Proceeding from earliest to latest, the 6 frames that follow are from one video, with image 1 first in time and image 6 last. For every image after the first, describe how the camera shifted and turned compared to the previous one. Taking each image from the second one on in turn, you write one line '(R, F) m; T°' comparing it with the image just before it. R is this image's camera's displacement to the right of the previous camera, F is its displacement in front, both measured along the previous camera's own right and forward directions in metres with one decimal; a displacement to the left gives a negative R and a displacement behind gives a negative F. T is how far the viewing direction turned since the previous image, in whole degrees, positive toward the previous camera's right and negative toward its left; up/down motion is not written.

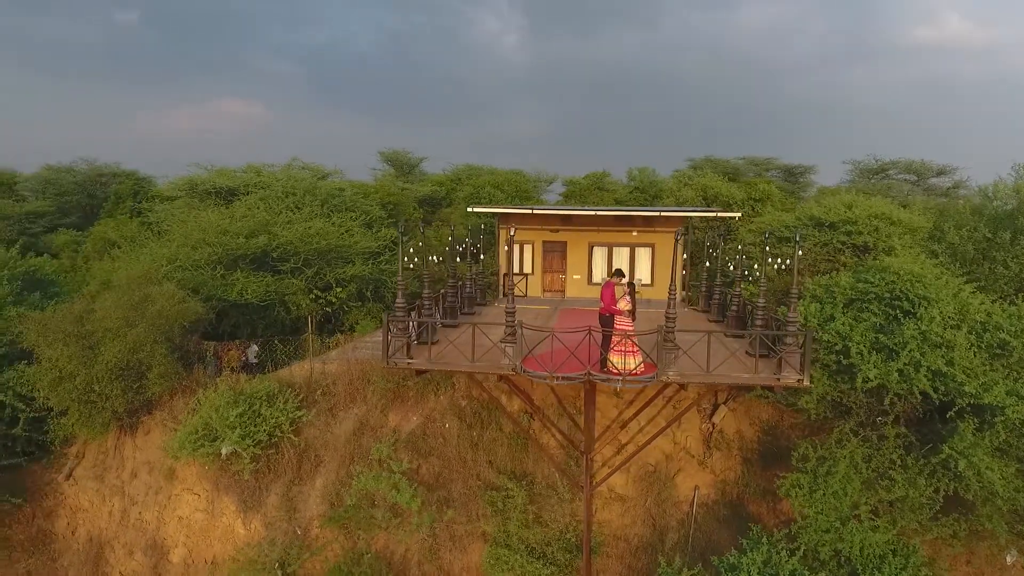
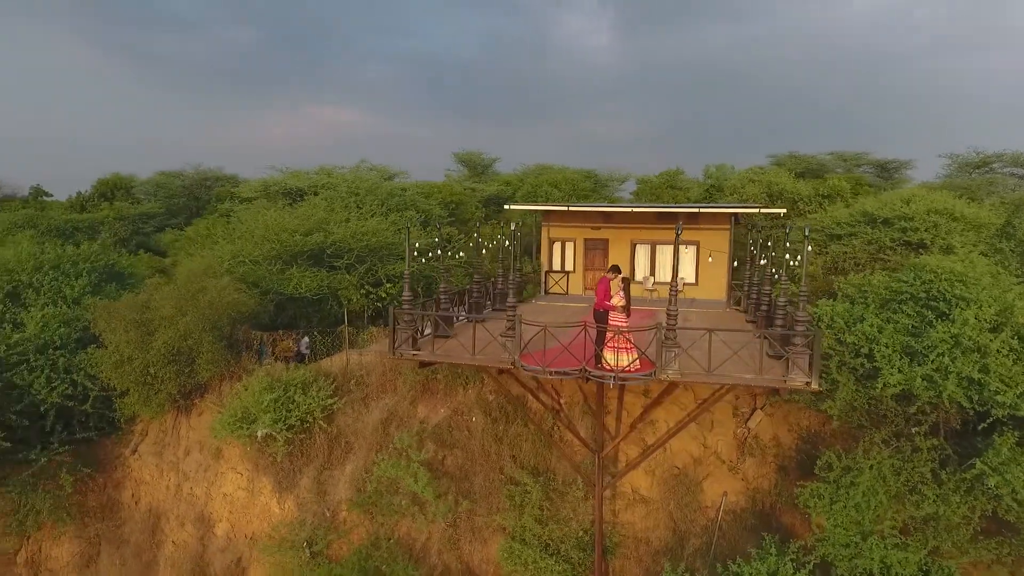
(+1.4, 0.0) m; -8°
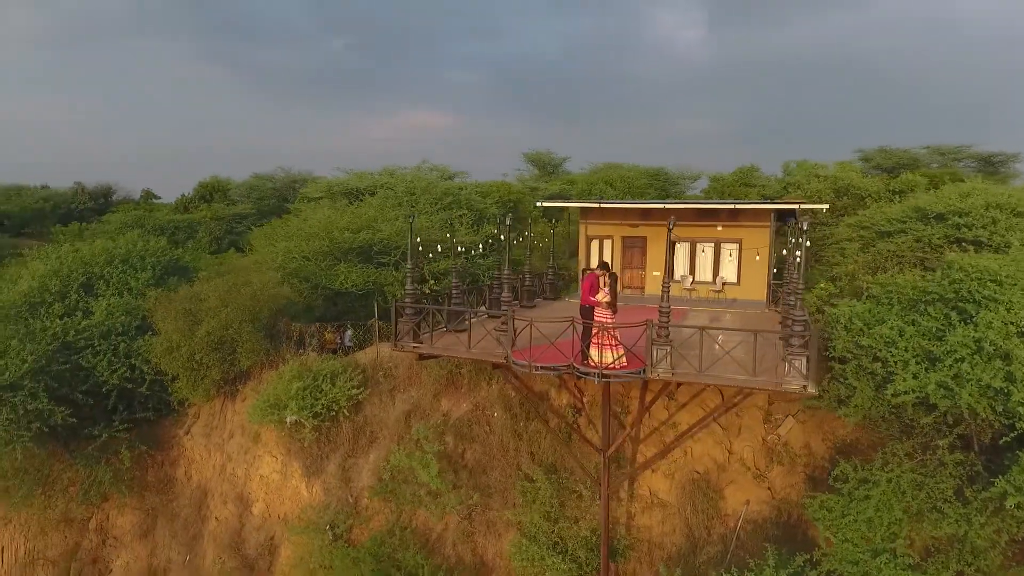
(+1.4, +0.1) m; -8°
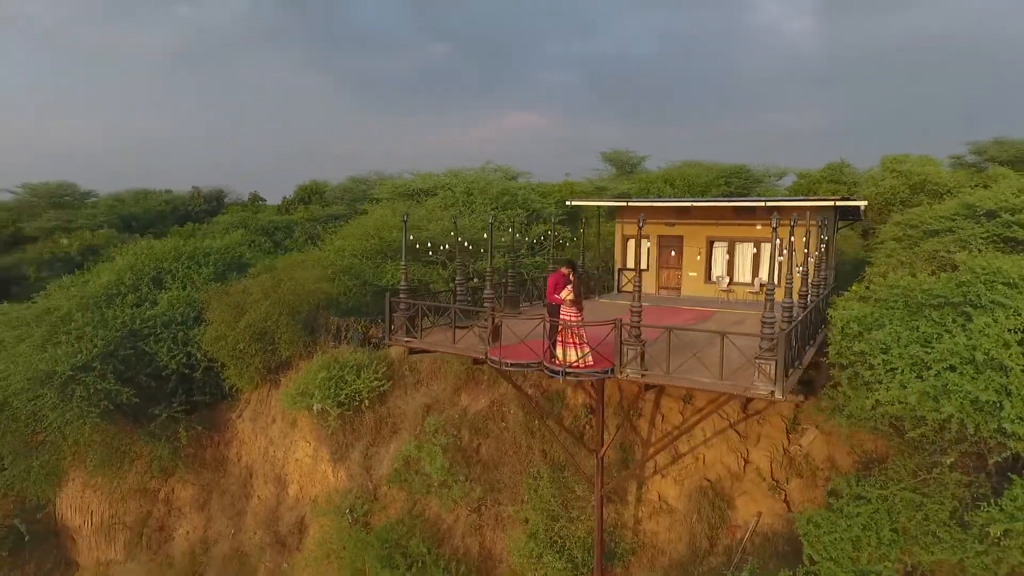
(+1.9, 0.0) m; -9°
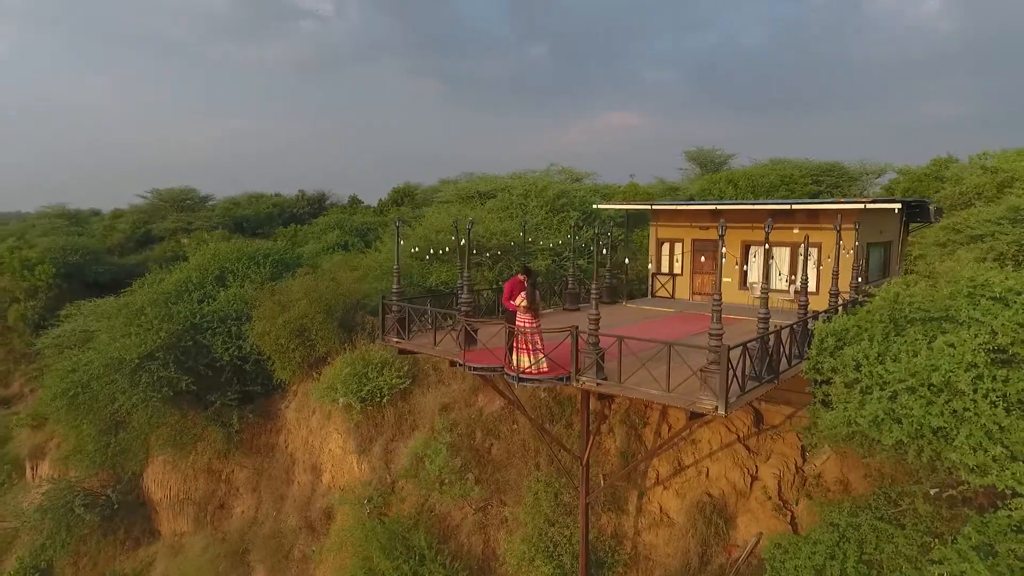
(+2.1, 0.0) m; -9°
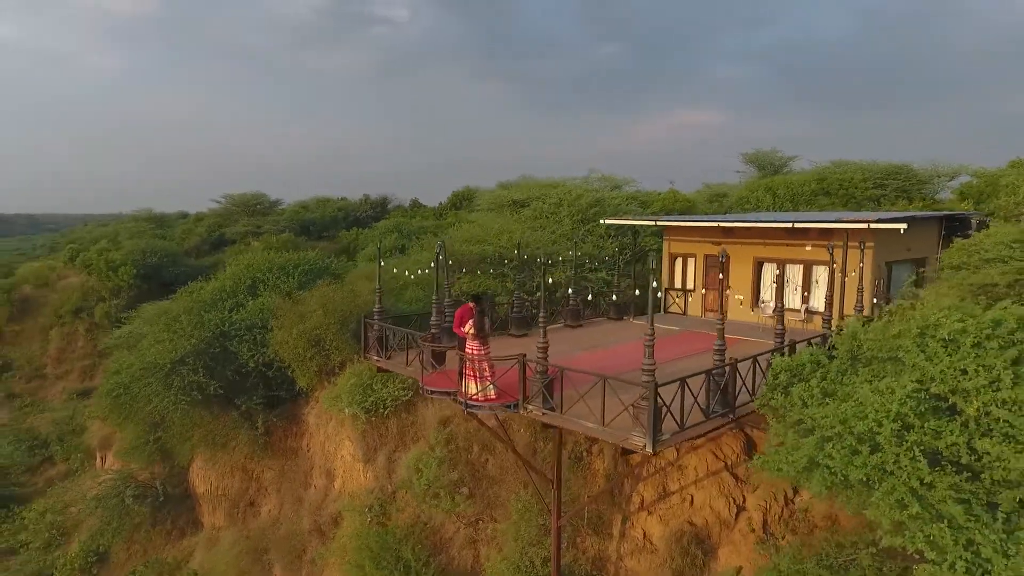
(+1.7, 0.0) m; -6°
